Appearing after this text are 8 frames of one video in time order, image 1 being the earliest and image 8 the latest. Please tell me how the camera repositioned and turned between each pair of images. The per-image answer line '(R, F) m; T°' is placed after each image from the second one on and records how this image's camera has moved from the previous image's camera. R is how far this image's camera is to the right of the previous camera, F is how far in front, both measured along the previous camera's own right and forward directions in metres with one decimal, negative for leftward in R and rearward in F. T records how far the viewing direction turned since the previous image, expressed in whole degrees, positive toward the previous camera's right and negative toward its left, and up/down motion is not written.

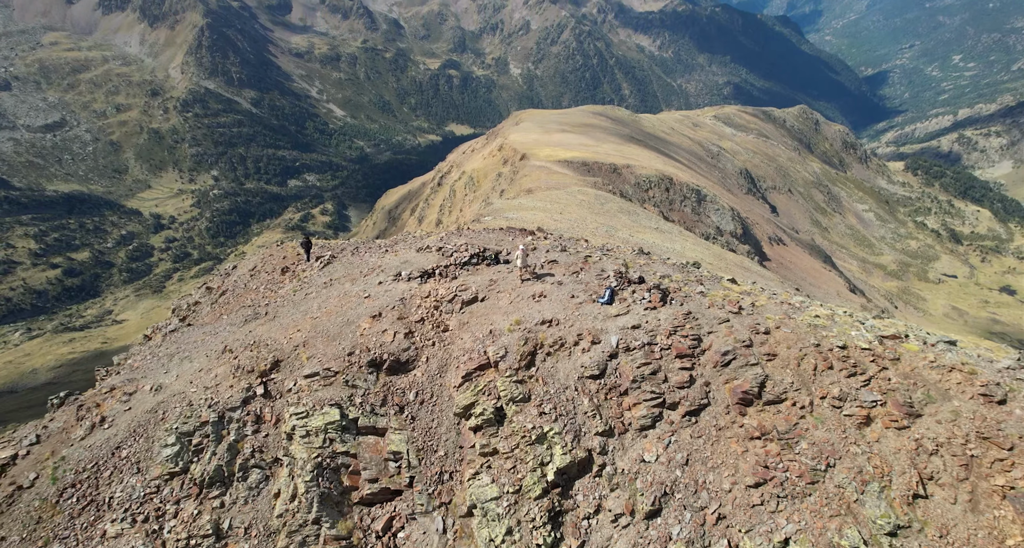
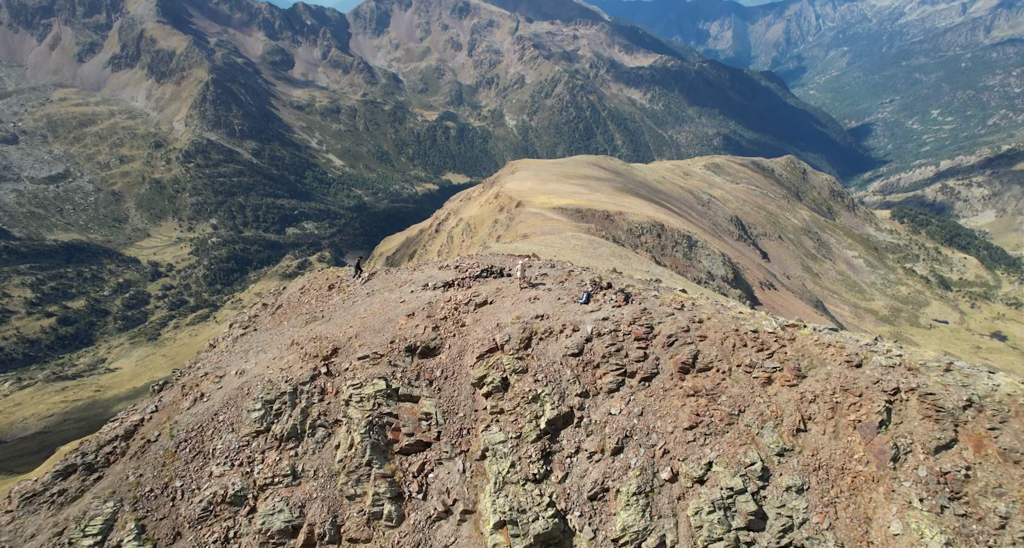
(-0.1, -2.5) m; 0°
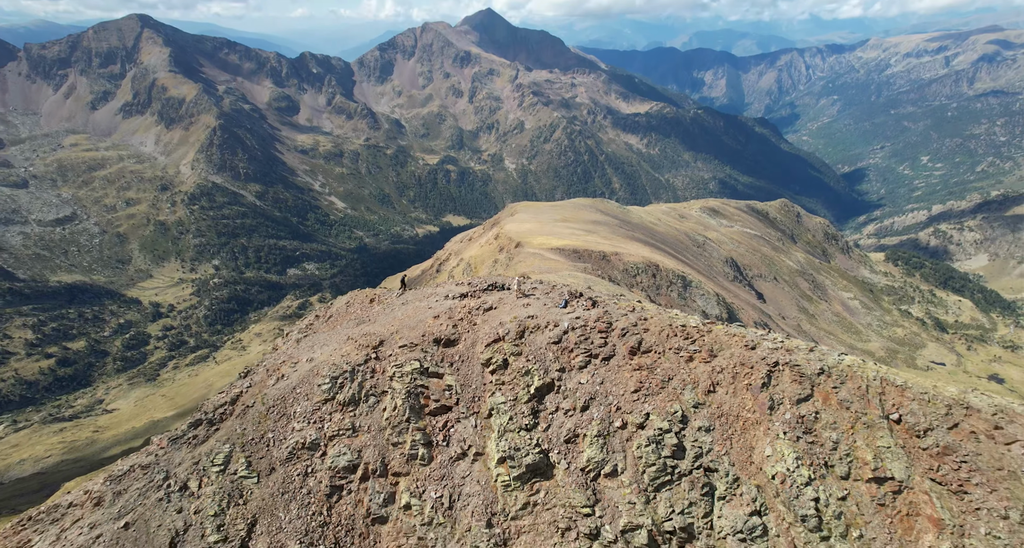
(0.0, -3.6) m; 0°
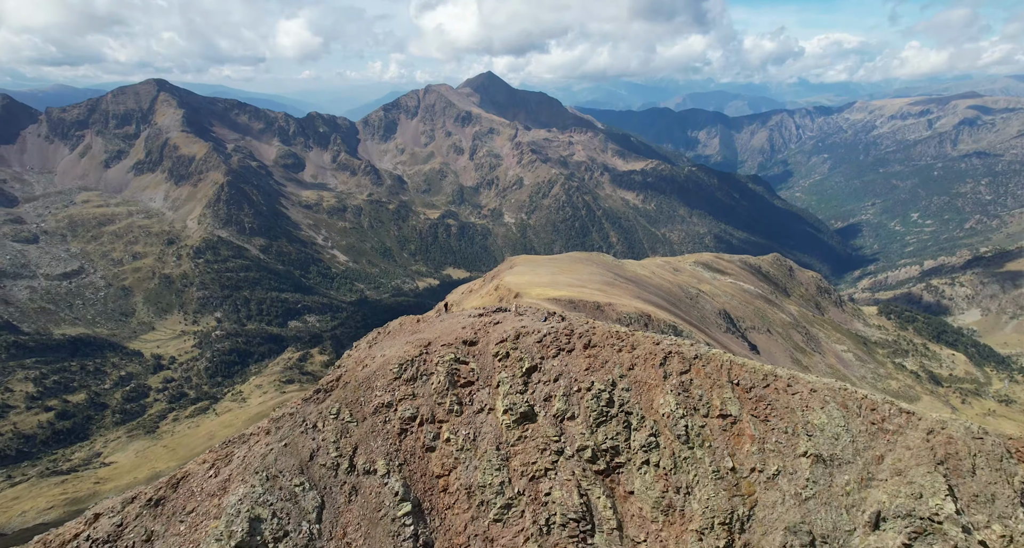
(0.0, -7.8) m; 0°
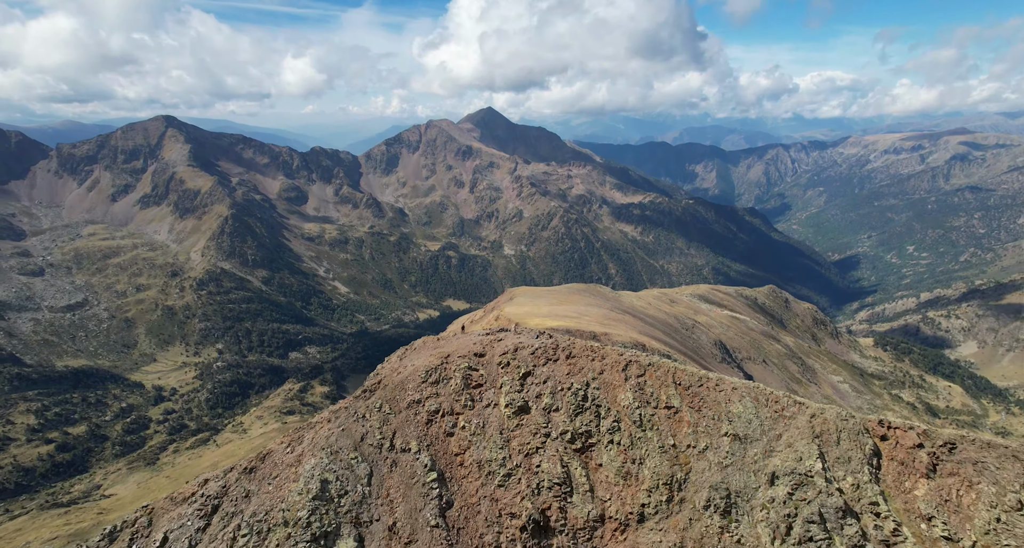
(+0.1, -6.2) m; 0°
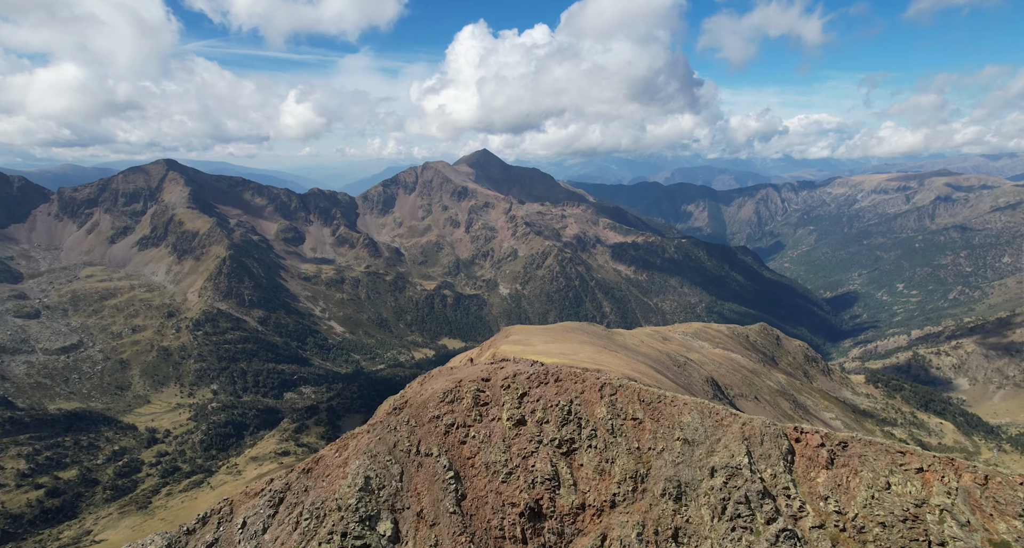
(+0.3, -6.4) m; 0°
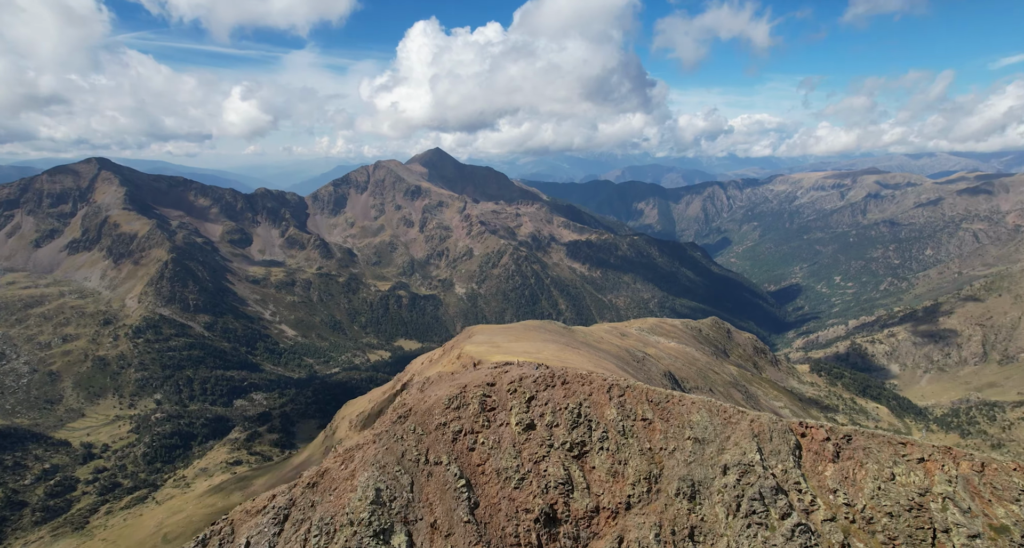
(-3.1, +0.6) m; +4°
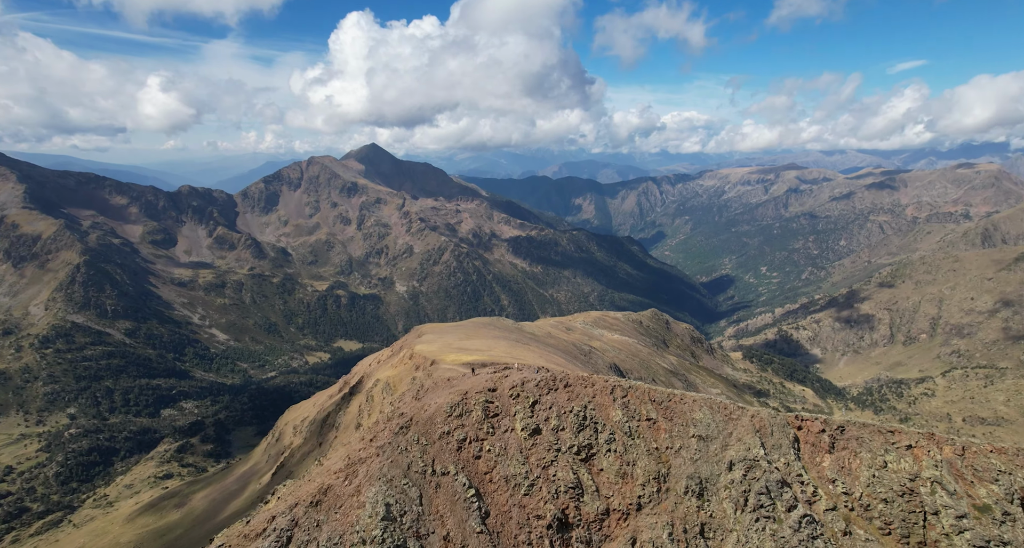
(-3.6, +0.9) m; +6°
